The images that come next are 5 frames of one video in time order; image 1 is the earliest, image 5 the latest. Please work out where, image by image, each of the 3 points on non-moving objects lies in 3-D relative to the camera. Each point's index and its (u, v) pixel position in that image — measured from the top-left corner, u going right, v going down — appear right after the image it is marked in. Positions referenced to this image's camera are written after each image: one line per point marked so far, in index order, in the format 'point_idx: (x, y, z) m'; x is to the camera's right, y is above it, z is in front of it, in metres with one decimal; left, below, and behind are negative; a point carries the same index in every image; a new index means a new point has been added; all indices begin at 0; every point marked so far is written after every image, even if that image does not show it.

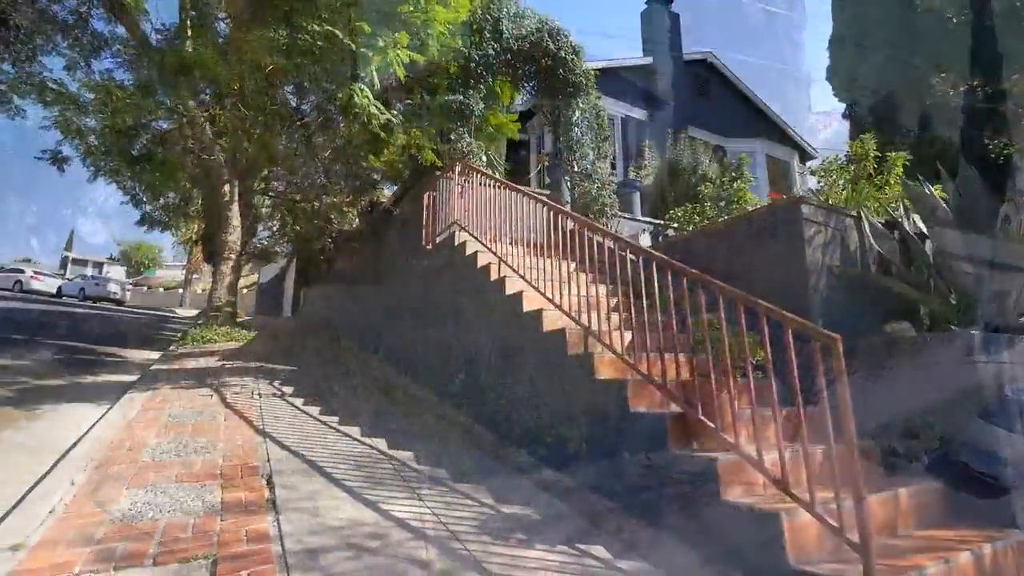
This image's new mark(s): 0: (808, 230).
0: (+2.7, +0.5, +4.5) m
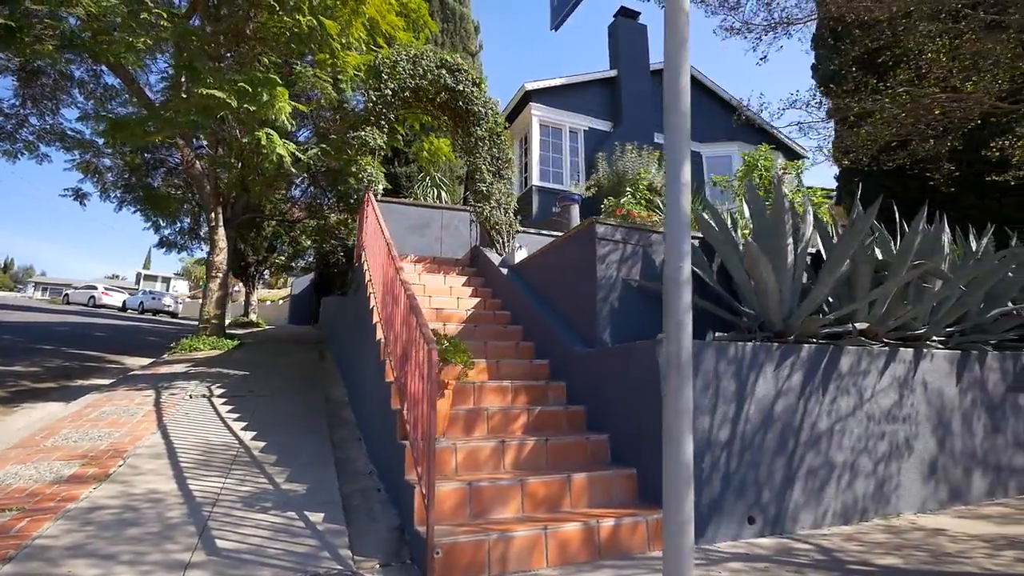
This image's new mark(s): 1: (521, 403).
0: (+0.9, +0.4, +5.0) m
1: (+0.1, -1.0, +4.6) m
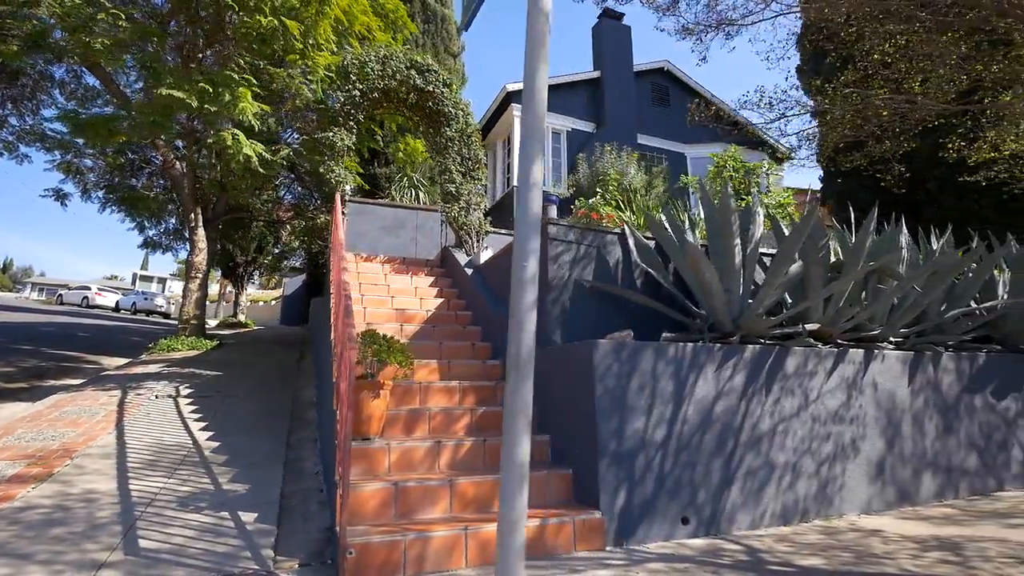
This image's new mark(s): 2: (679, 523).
0: (+0.4, +0.4, +5.0) m
1: (-0.4, -1.1, +4.6) m
2: (+1.2, -1.7, +3.7) m
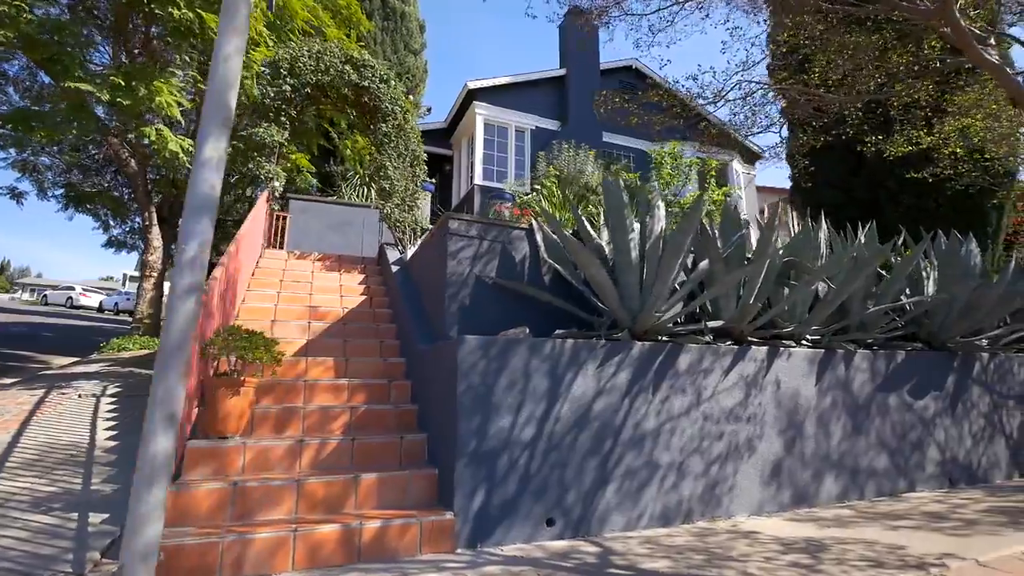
0: (-0.6, +0.4, +4.9) m
1: (-1.4, -1.0, +4.5) m
2: (+0.2, -1.7, +3.6) m
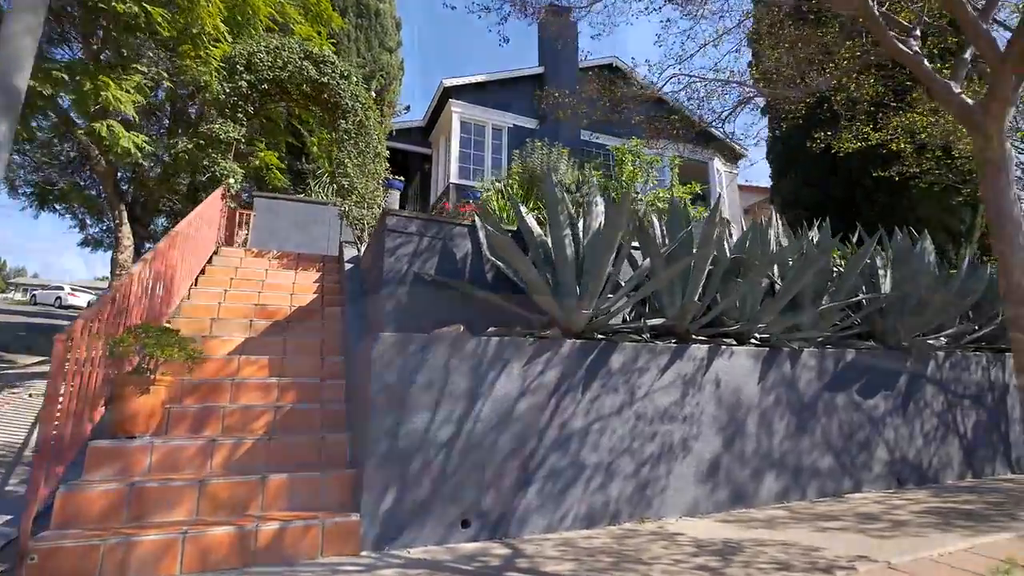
0: (-1.2, +0.4, +4.9) m
1: (-2.0, -1.0, +4.5) m
2: (-0.4, -1.6, +3.5) m
